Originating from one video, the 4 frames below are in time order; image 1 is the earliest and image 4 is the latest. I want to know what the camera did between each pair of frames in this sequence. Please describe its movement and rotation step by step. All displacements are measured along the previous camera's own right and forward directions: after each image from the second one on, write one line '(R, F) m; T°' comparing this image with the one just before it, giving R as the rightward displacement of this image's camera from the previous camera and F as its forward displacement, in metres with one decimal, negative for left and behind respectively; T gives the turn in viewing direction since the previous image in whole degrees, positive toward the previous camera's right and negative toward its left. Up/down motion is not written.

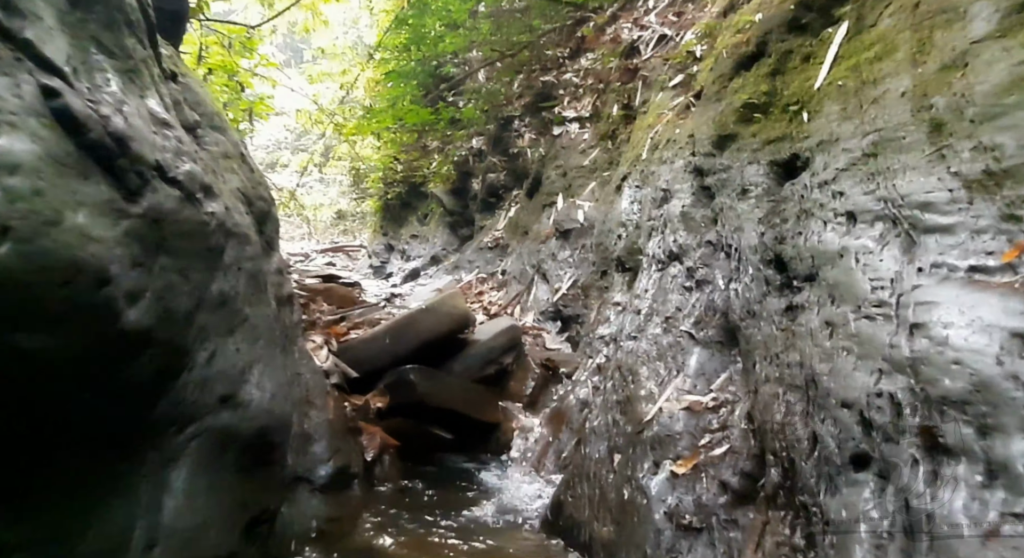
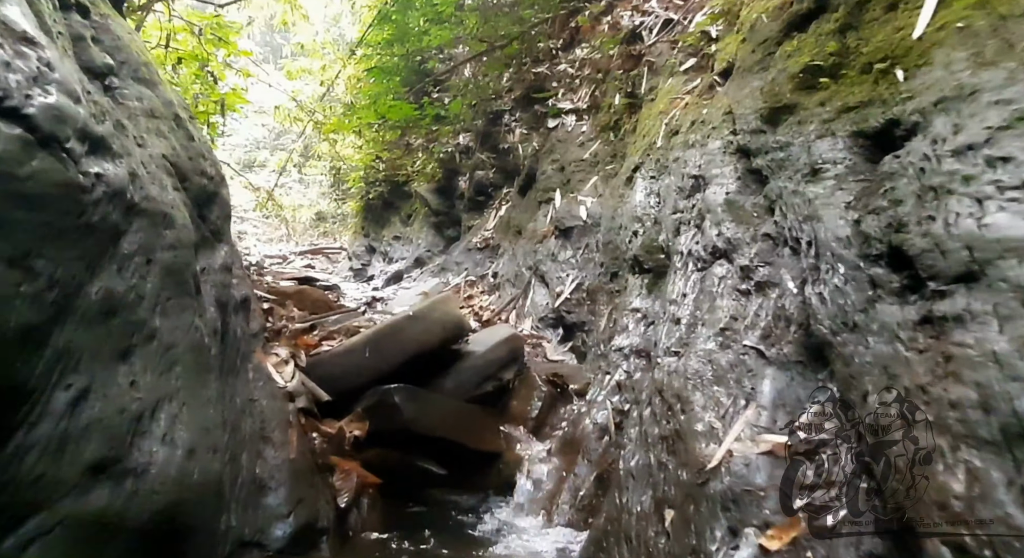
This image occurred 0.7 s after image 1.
(-0.1, +0.6) m; +2°
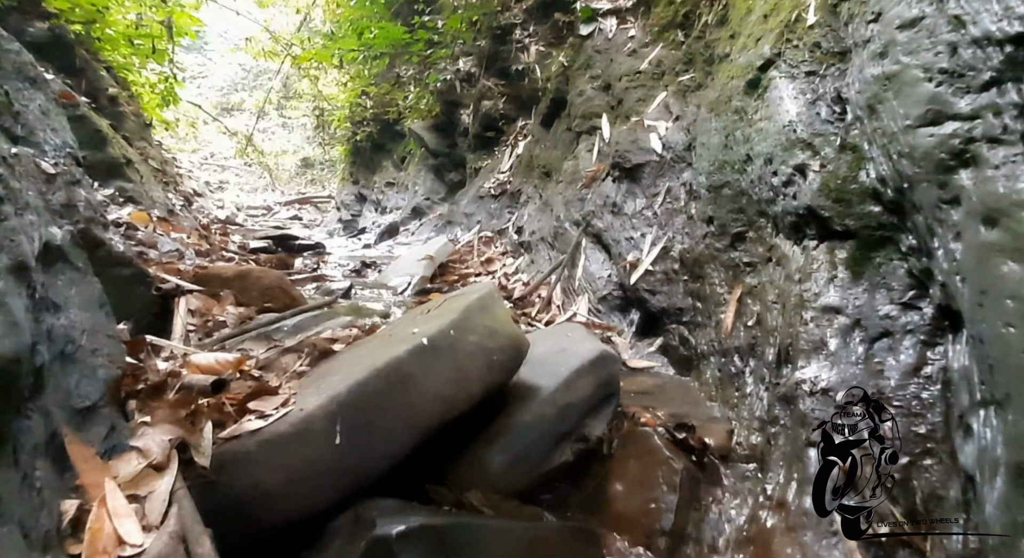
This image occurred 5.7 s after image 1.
(-0.3, +1.6) m; 0°
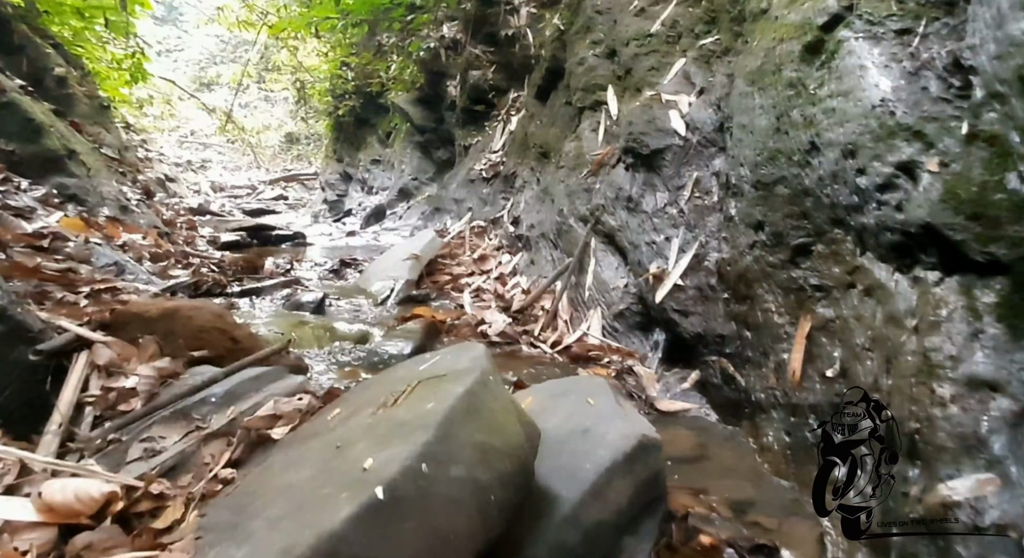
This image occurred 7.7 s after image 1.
(0.0, +0.6) m; 0°
